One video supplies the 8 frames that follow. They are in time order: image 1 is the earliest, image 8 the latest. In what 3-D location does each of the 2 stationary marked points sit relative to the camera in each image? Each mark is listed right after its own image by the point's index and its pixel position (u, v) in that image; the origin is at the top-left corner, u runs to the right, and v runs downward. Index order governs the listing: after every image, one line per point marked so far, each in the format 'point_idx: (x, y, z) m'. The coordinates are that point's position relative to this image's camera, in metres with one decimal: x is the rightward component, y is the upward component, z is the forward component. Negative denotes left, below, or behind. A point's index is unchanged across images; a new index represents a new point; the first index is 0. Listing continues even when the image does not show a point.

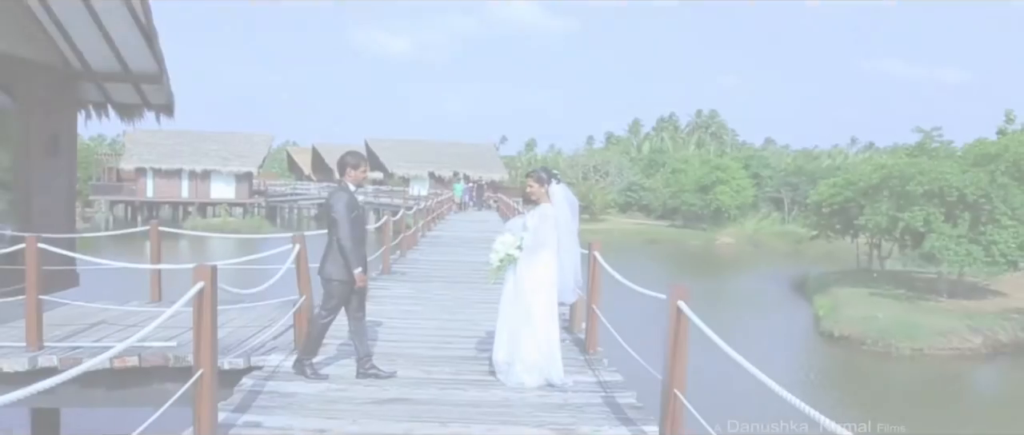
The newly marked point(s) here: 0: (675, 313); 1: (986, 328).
0: (+0.8, -0.4, +3.8) m
1: (+11.3, -2.6, +19.2) m
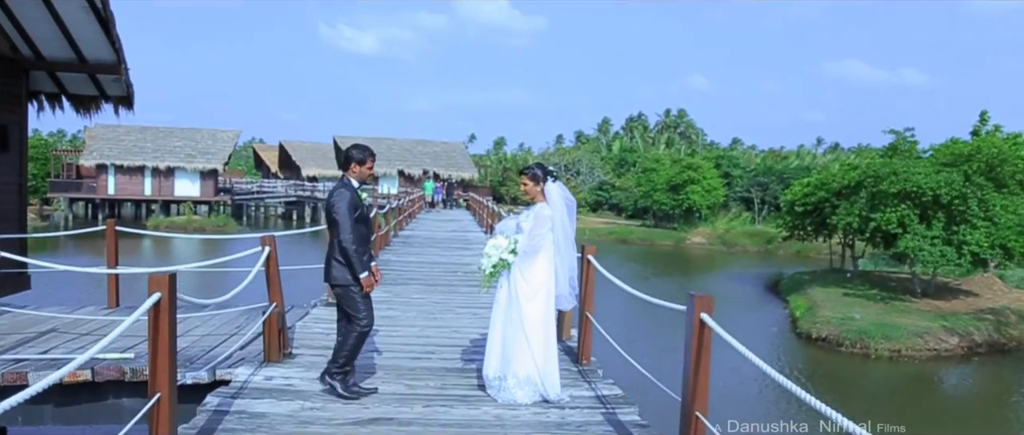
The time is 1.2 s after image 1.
0: (+0.8, -0.4, +3.4) m
1: (+10.7, -2.6, +19.2) m
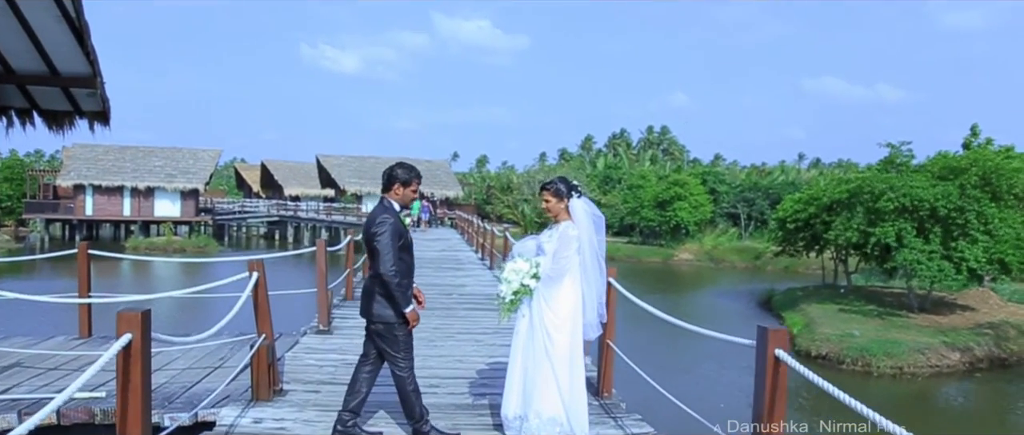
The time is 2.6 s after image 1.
0: (+0.9, -0.5, +2.9) m
1: (+10.6, -3.0, +18.8) m
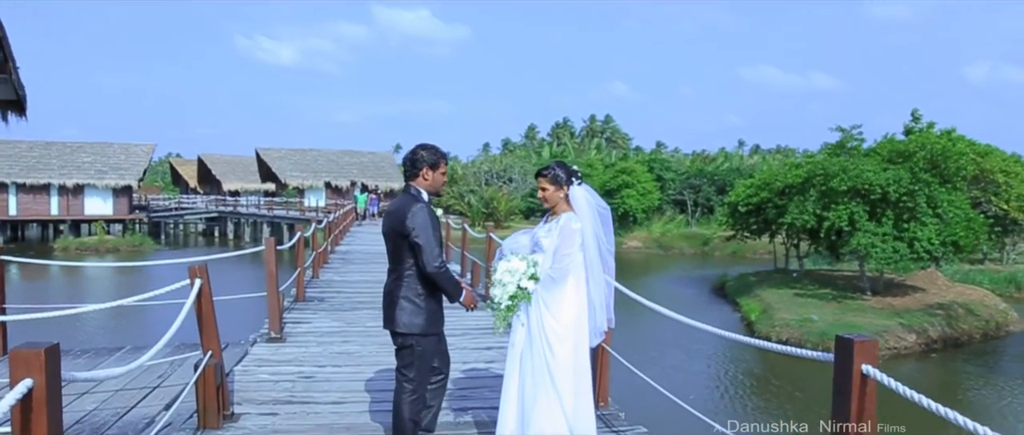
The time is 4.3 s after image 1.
0: (+1.0, -0.5, +2.4) m
1: (+9.6, -2.6, +18.9) m
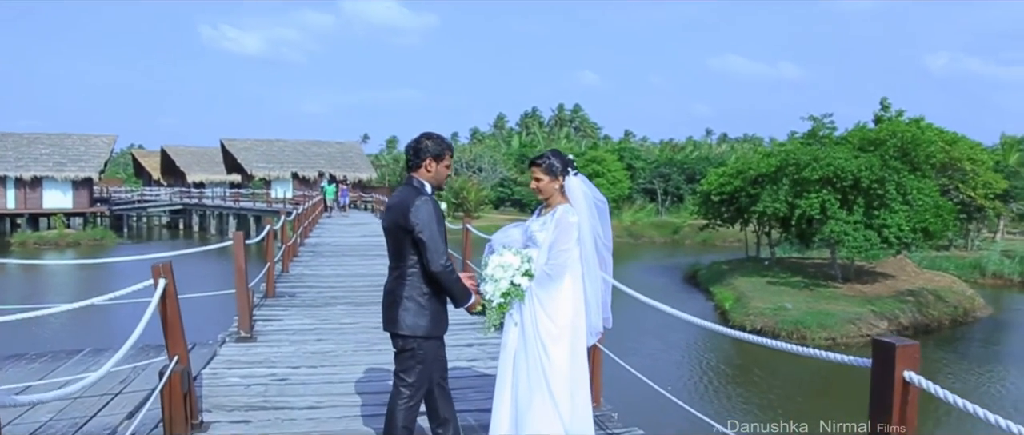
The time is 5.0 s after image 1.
0: (+1.0, -0.5, +2.2) m
1: (+8.9, -2.3, +19.1) m
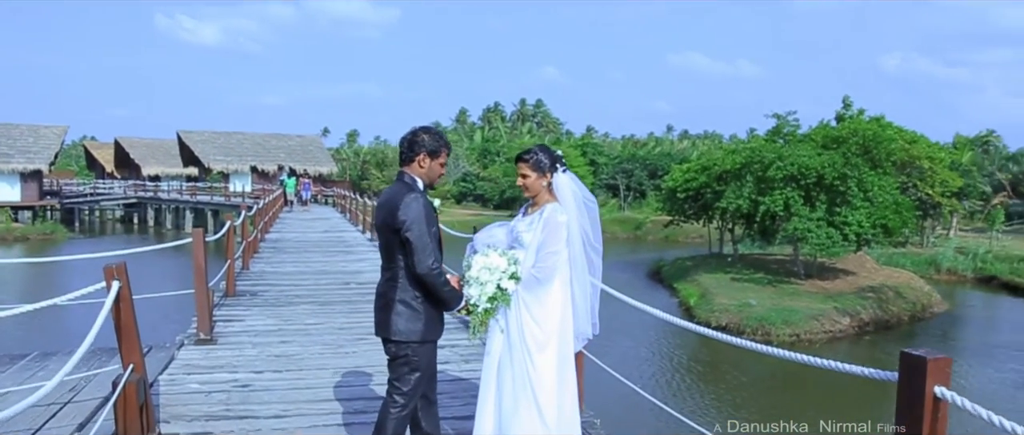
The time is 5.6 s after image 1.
0: (+1.0, -0.5, +2.0) m
1: (+8.1, -2.2, +19.3) m
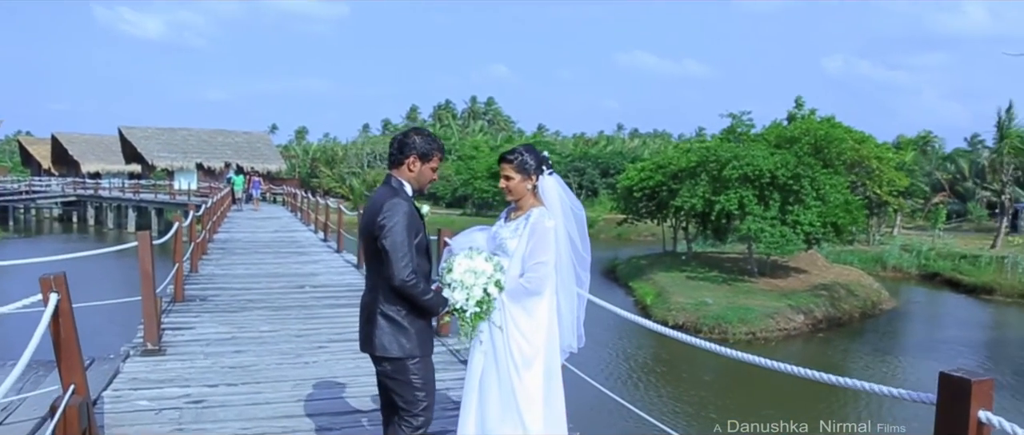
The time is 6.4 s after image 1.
0: (+1.0, -0.5, +1.8) m
1: (+7.1, -2.2, +19.5) m
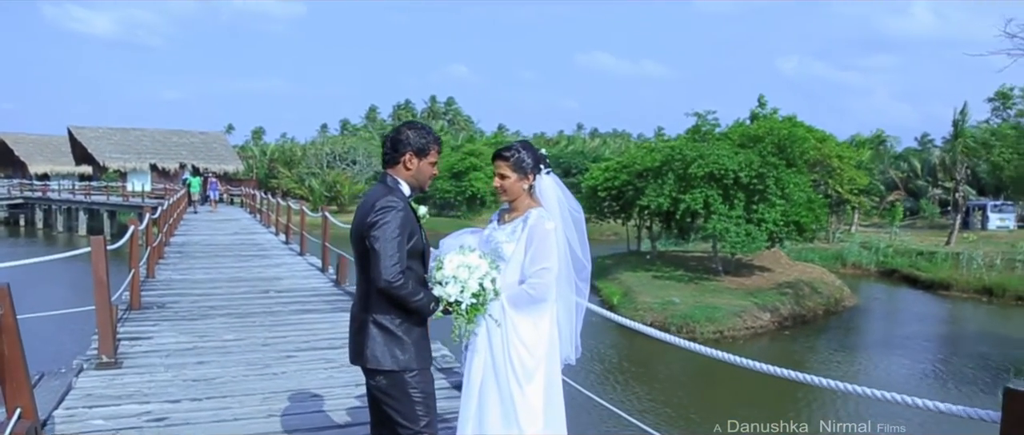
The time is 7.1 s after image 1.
0: (+1.1, -0.5, +1.6) m
1: (+6.3, -2.1, +19.6) m
